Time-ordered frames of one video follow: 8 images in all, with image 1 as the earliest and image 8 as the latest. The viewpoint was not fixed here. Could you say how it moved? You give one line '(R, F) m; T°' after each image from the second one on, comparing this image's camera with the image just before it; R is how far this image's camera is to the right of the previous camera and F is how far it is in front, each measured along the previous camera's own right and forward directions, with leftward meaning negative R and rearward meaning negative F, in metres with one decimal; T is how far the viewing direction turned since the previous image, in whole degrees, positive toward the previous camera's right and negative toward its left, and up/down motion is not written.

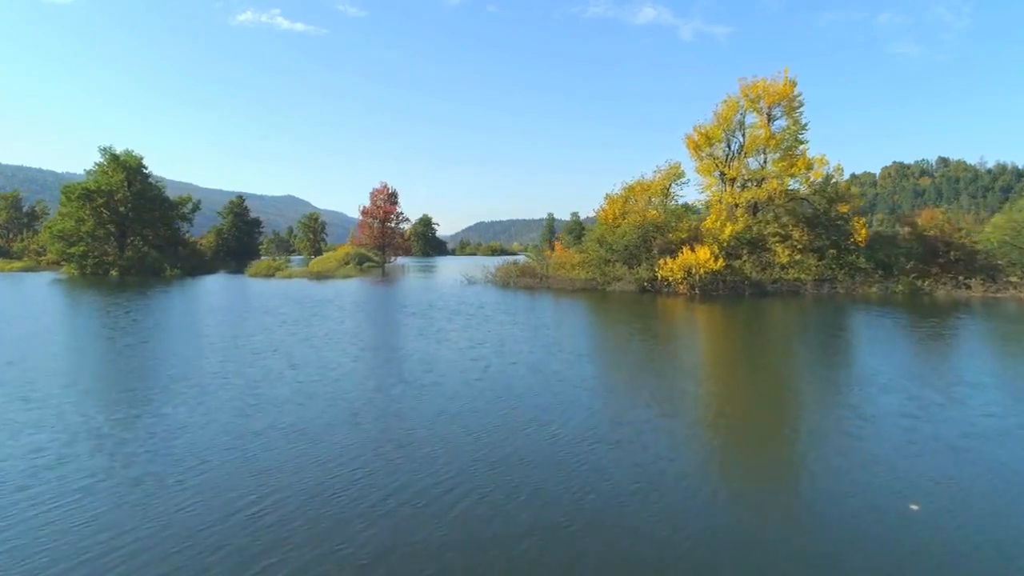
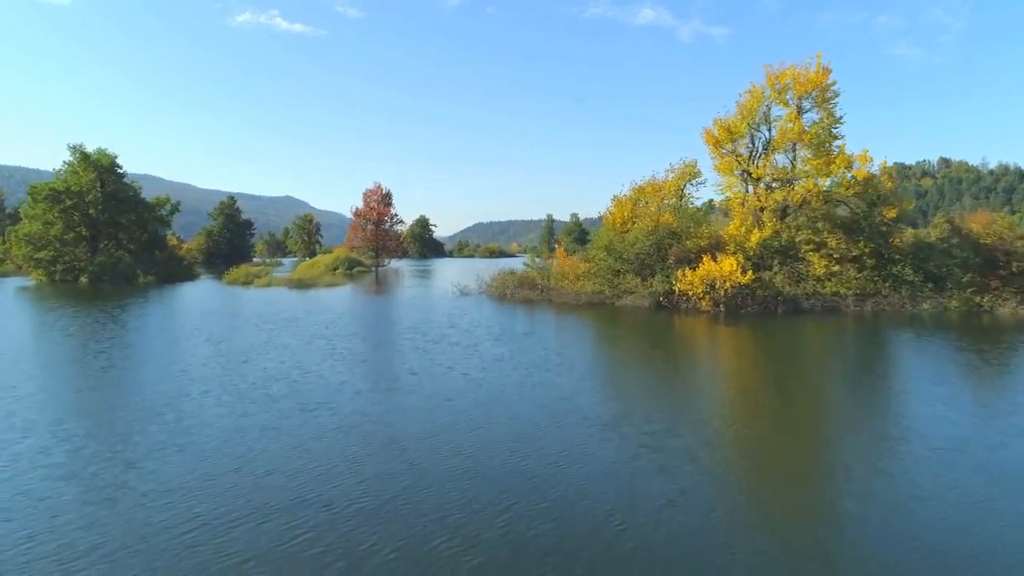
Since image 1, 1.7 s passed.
(+0.1, +3.9) m; 0°
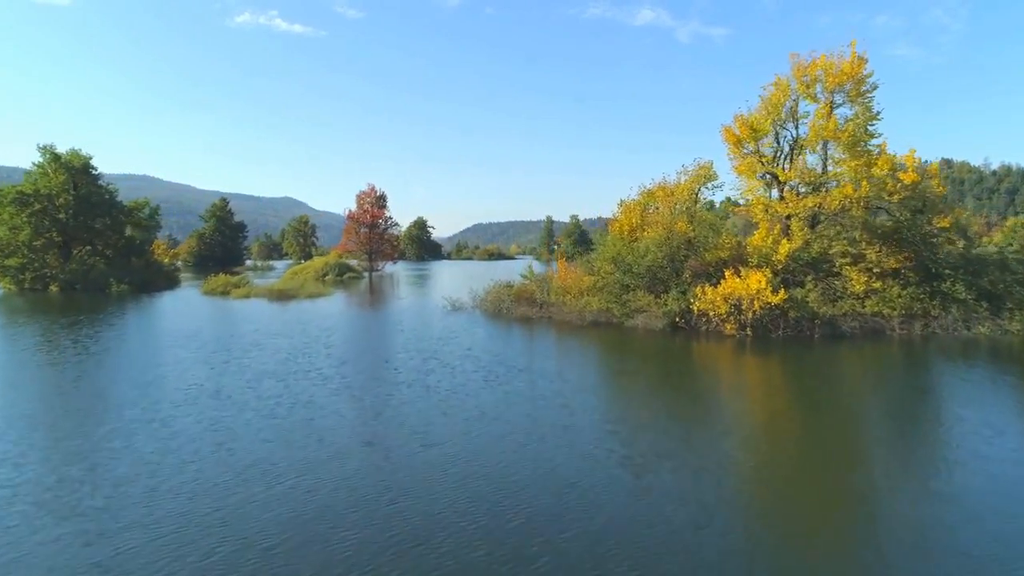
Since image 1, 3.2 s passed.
(+0.2, +3.4) m; 0°
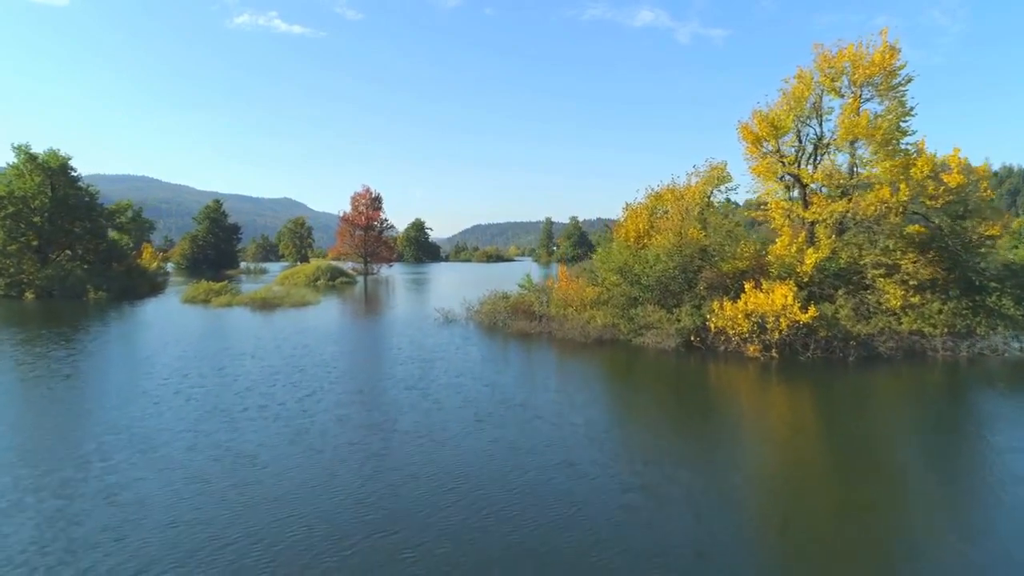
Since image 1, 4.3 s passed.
(+0.1, +2.5) m; 0°
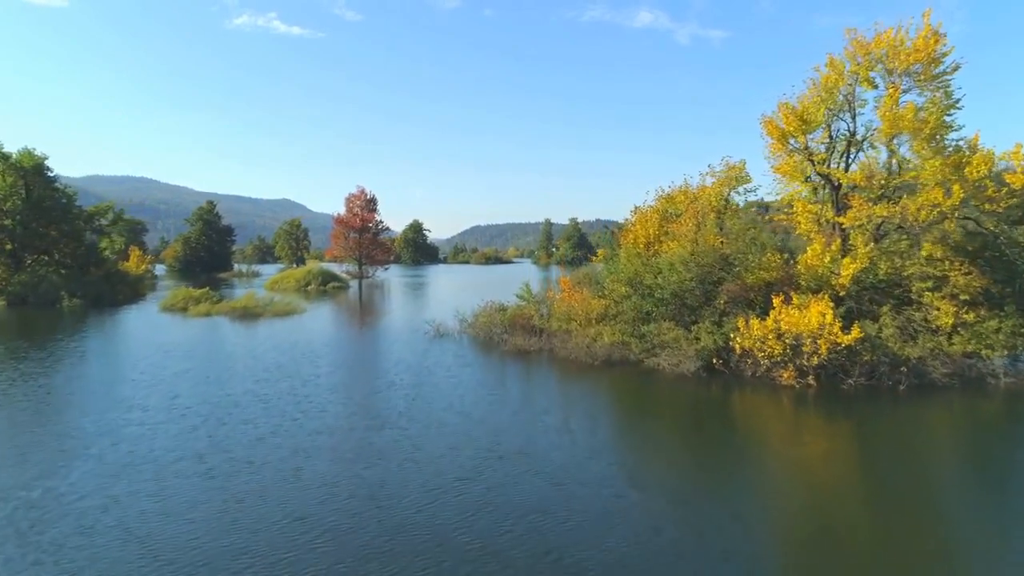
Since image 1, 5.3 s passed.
(+0.1, +2.6) m; 0°
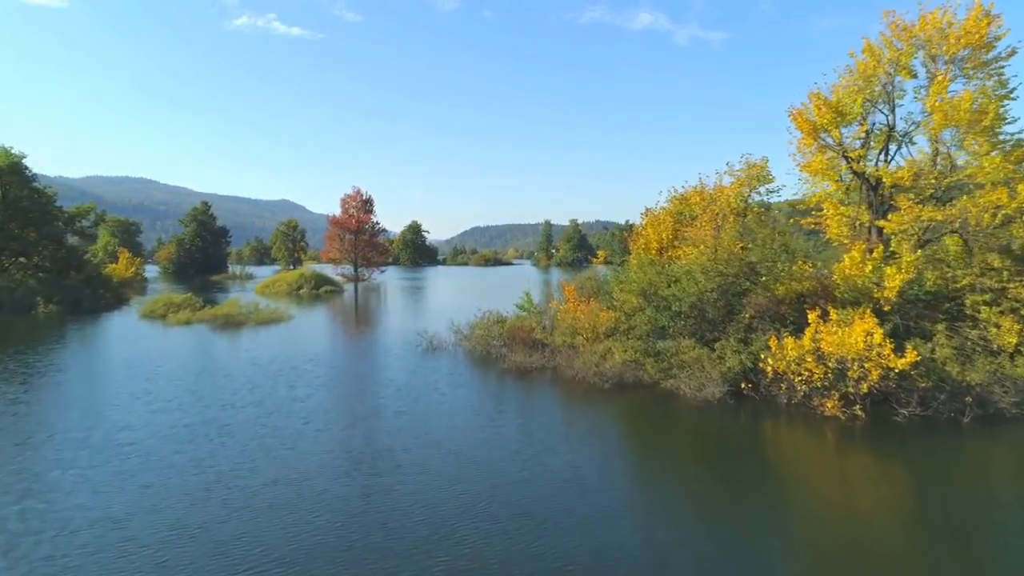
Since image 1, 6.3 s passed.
(0.0, +2.4) m; 0°
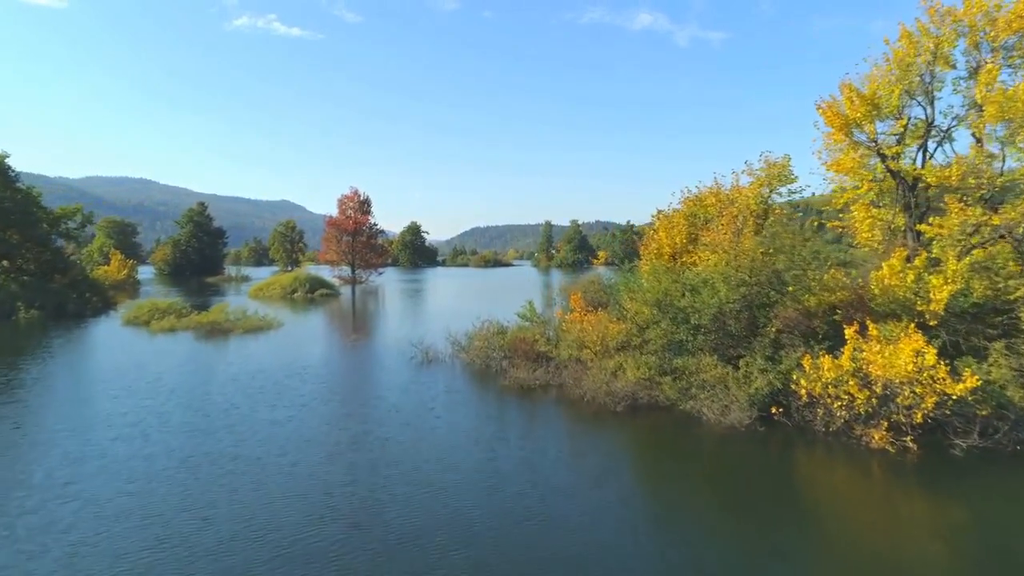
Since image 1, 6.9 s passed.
(-0.1, +1.8) m; 0°
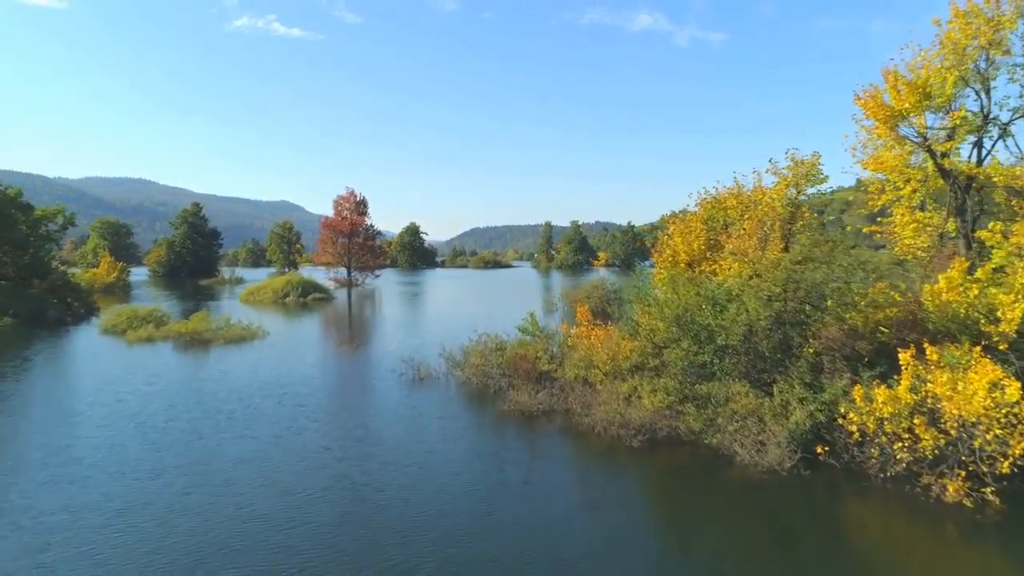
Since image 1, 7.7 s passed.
(0.0, +2.2) m; 0°
